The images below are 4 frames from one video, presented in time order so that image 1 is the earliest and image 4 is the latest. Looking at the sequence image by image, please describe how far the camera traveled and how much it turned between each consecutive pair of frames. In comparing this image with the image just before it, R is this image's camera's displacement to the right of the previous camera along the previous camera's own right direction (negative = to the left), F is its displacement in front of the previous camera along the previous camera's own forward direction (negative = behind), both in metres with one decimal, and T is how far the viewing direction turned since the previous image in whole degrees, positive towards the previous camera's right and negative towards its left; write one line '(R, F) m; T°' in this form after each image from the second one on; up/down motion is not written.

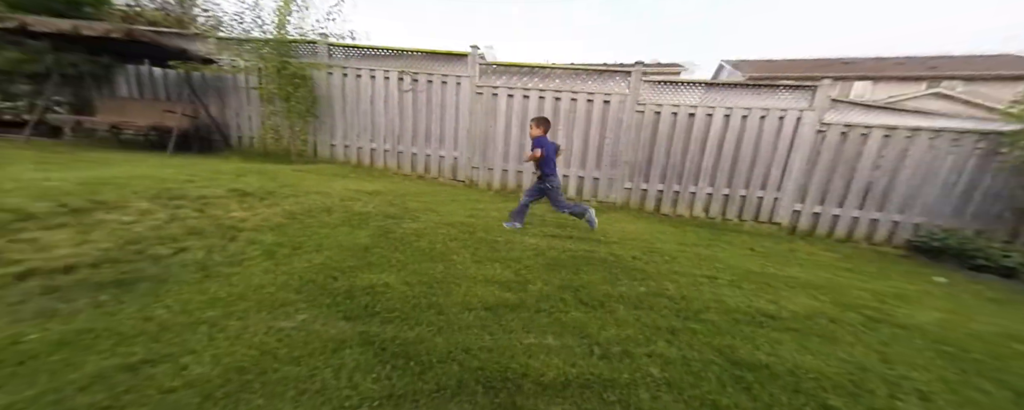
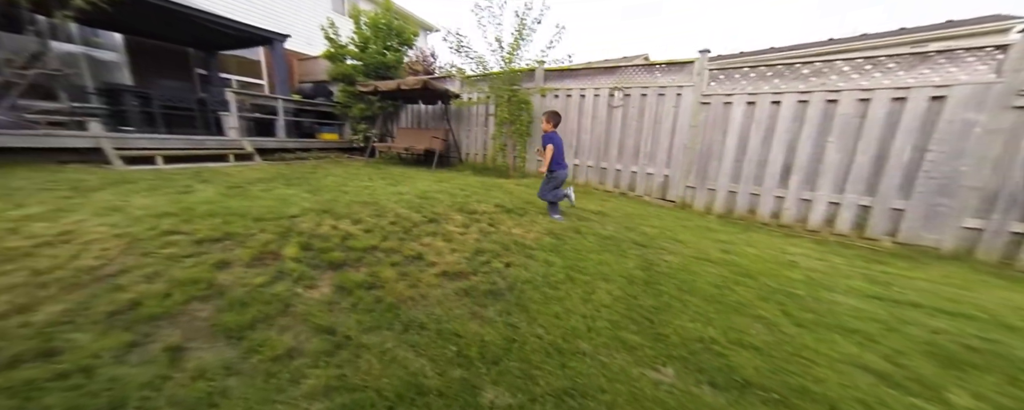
(-0.7, -0.2) m; -29°
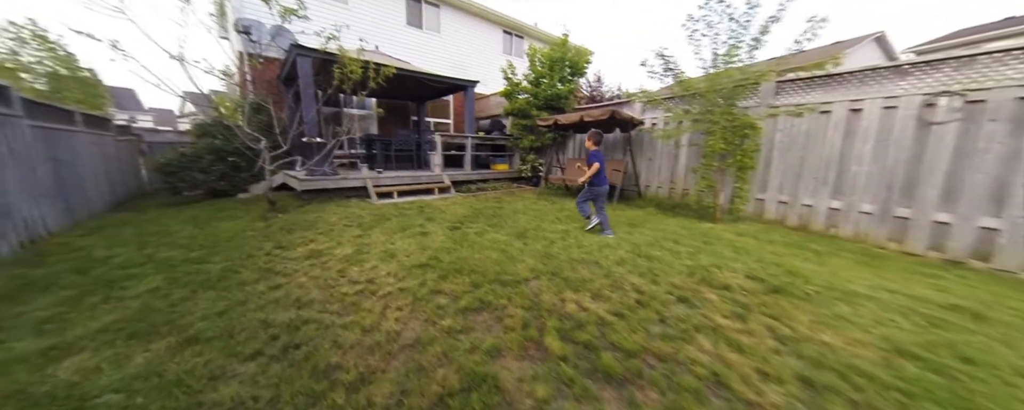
(-0.8, +0.3) m; -26°
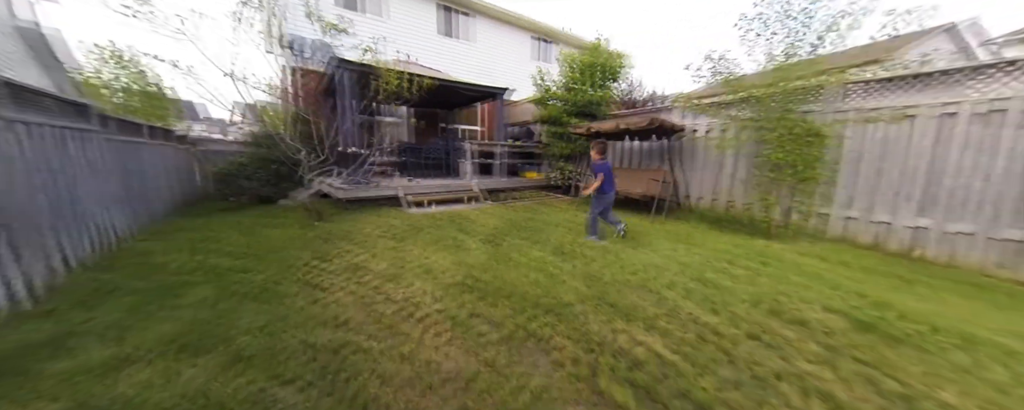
(-0.1, +0.1) m; -5°
